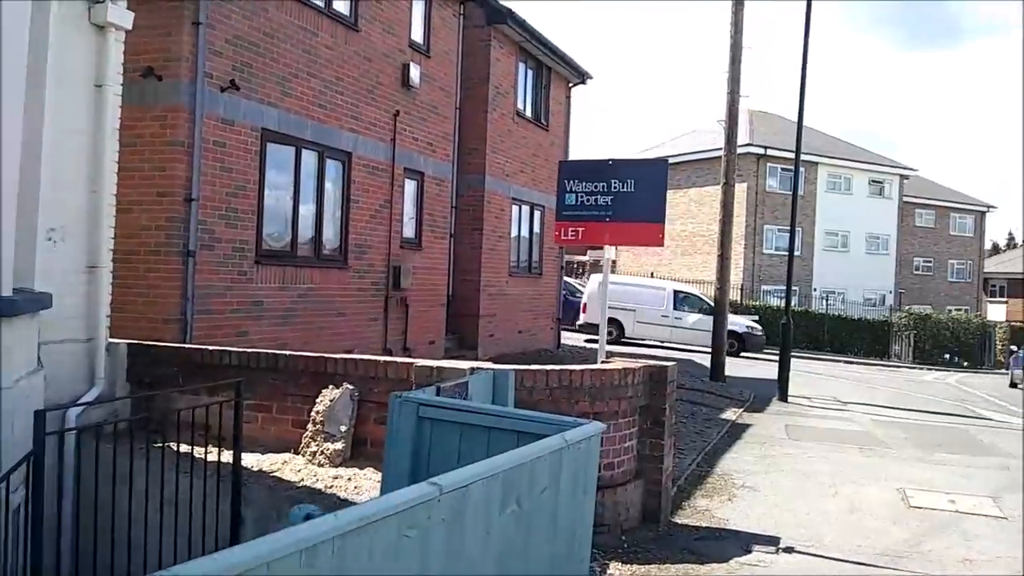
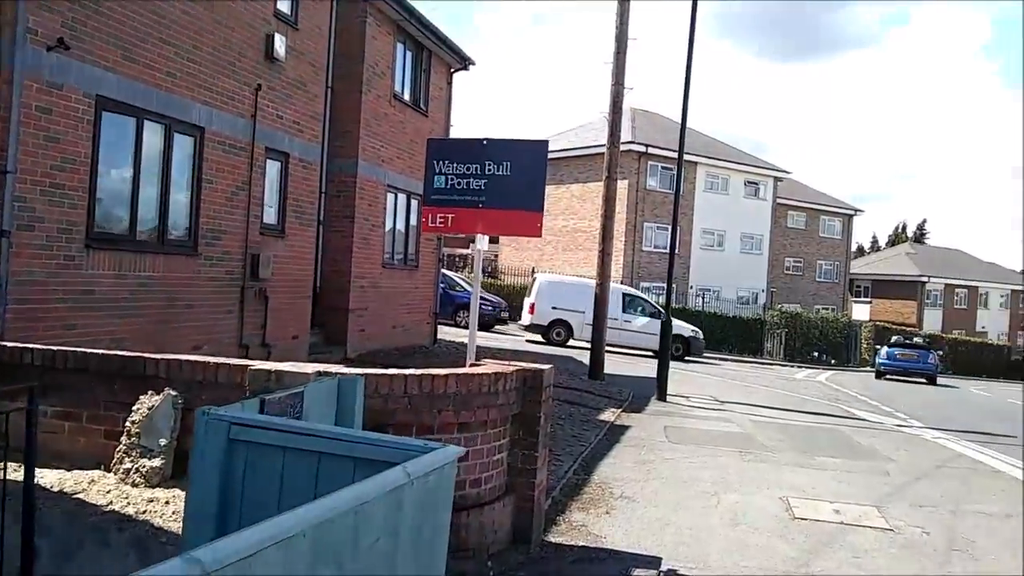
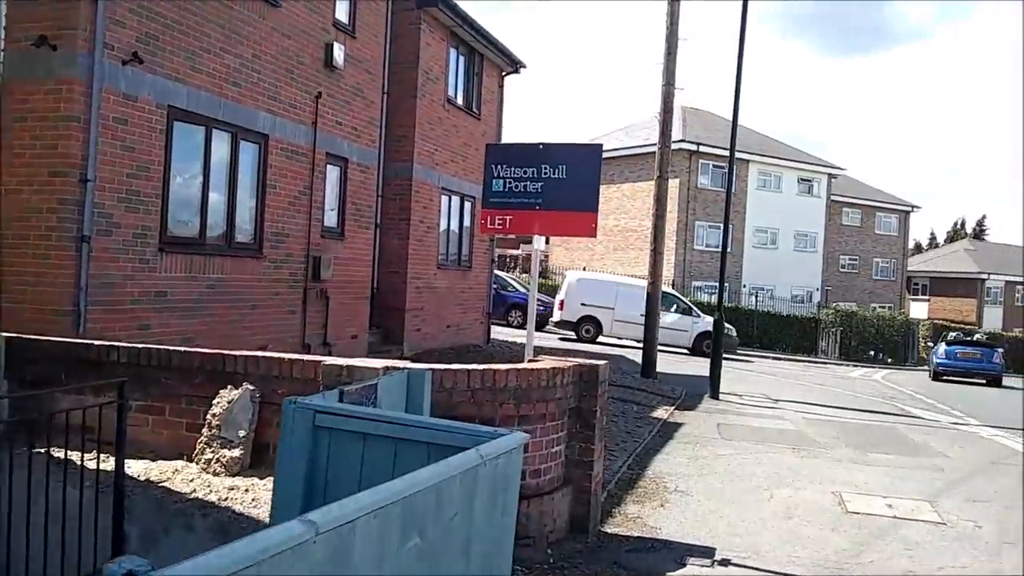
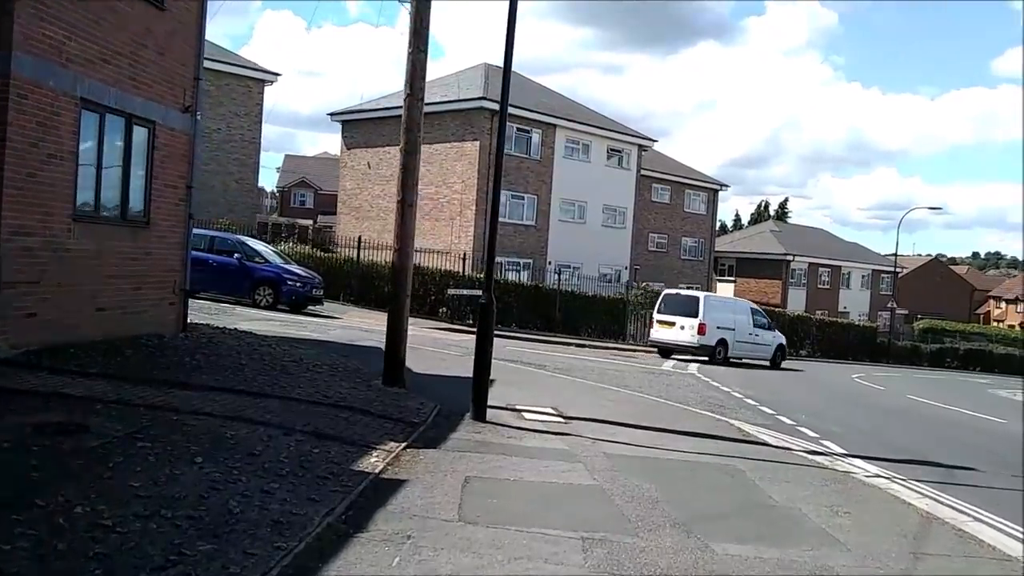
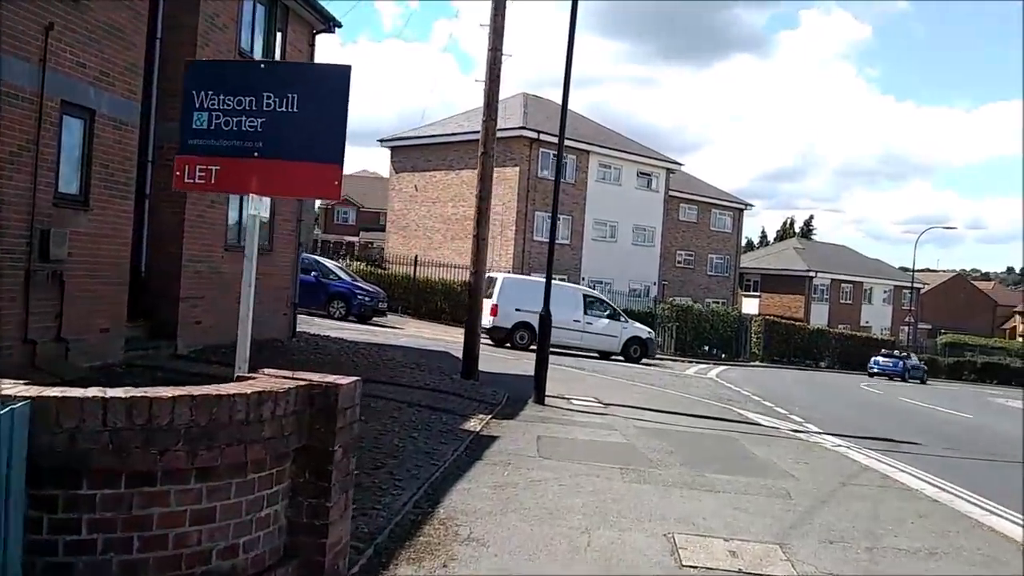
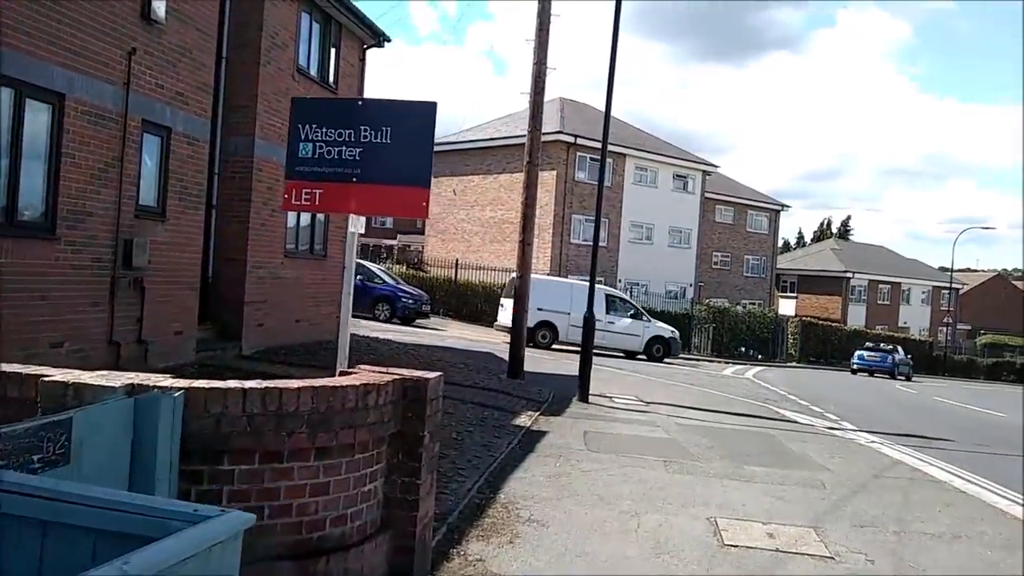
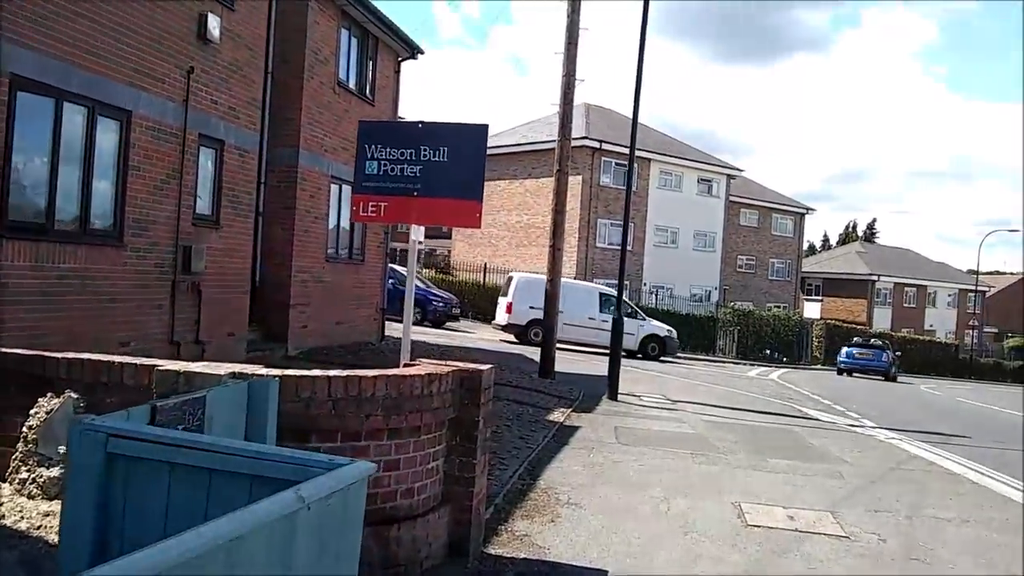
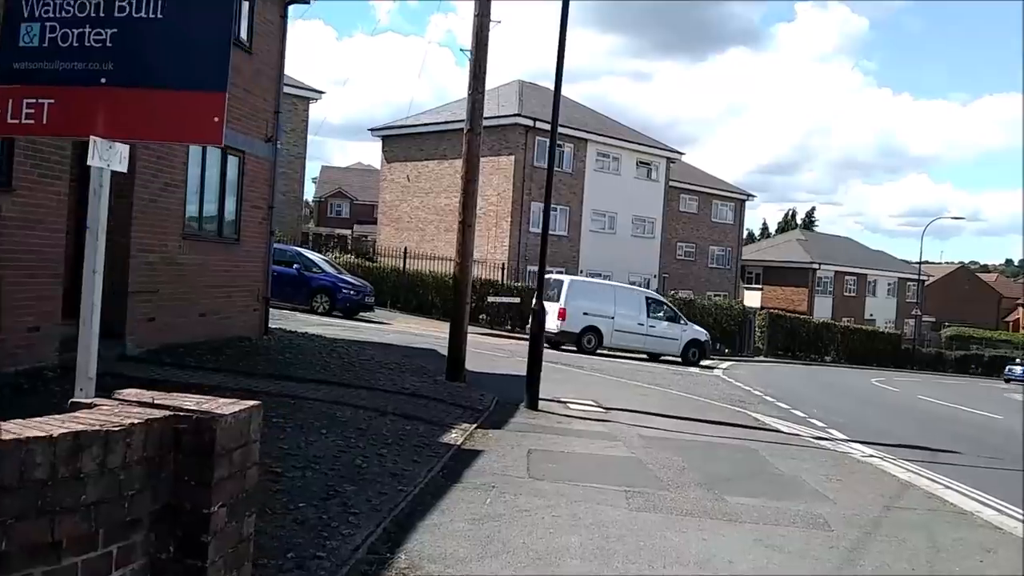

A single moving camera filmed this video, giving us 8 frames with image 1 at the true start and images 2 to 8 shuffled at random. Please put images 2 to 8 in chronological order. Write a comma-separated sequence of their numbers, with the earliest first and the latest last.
3, 2, 7, 6, 5, 8, 4
